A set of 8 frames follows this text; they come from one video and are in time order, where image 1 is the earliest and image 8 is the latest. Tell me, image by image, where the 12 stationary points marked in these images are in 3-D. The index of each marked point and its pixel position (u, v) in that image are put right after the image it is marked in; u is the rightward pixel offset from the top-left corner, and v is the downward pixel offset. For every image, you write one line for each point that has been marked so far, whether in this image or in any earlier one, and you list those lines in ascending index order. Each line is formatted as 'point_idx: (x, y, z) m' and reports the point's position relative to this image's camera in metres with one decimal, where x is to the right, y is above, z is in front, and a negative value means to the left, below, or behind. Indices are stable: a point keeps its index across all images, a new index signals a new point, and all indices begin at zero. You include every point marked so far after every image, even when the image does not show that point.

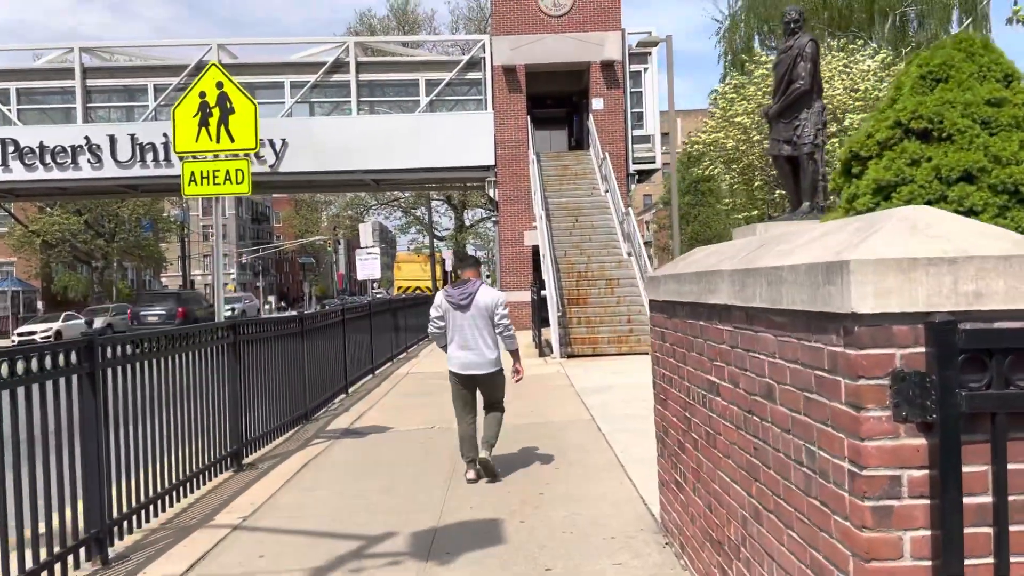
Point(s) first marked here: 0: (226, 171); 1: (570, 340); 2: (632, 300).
0: (-2.5, +1.0, +7.3) m
1: (+1.1, -1.0, +15.8) m
2: (+2.4, -0.2, +16.9) m
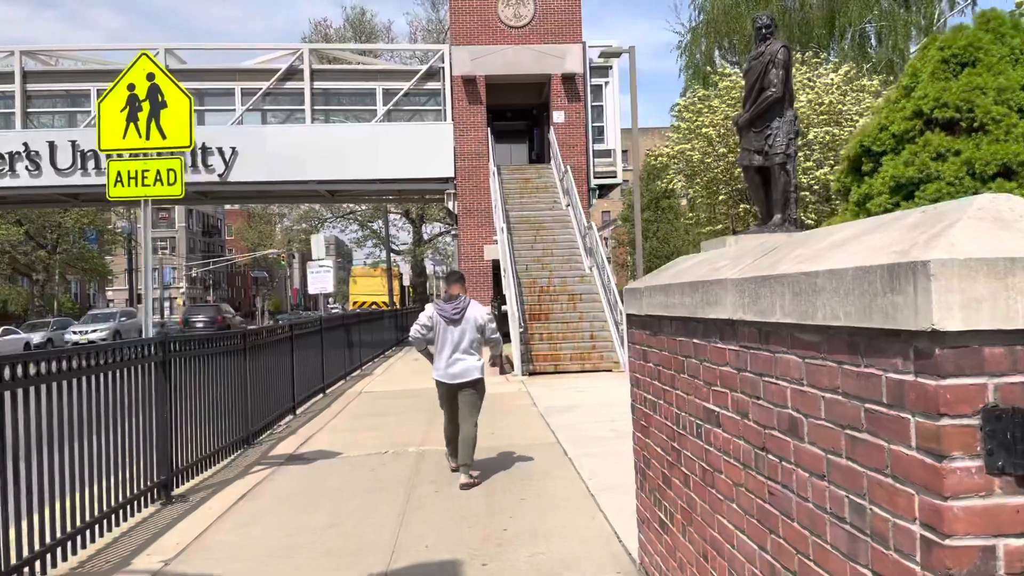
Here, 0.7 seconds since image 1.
0: (-2.8, +0.9, +6.6) m
1: (+0.3, -1.3, +15.3) m
2: (+1.6, -0.5, +16.5) m
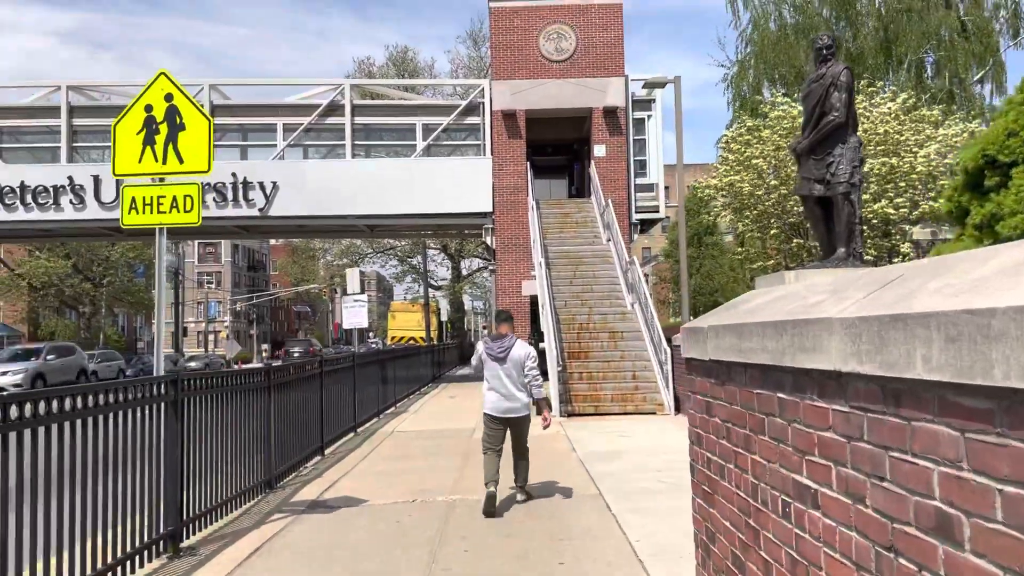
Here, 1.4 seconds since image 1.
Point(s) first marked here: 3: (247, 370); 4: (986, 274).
0: (-2.5, +0.7, +6.2) m
1: (+1.0, -1.9, +14.6) m
2: (+2.4, -1.3, +15.7) m
3: (-2.6, -0.8, +8.2) m
4: (+1.0, 0.0, +1.7) m
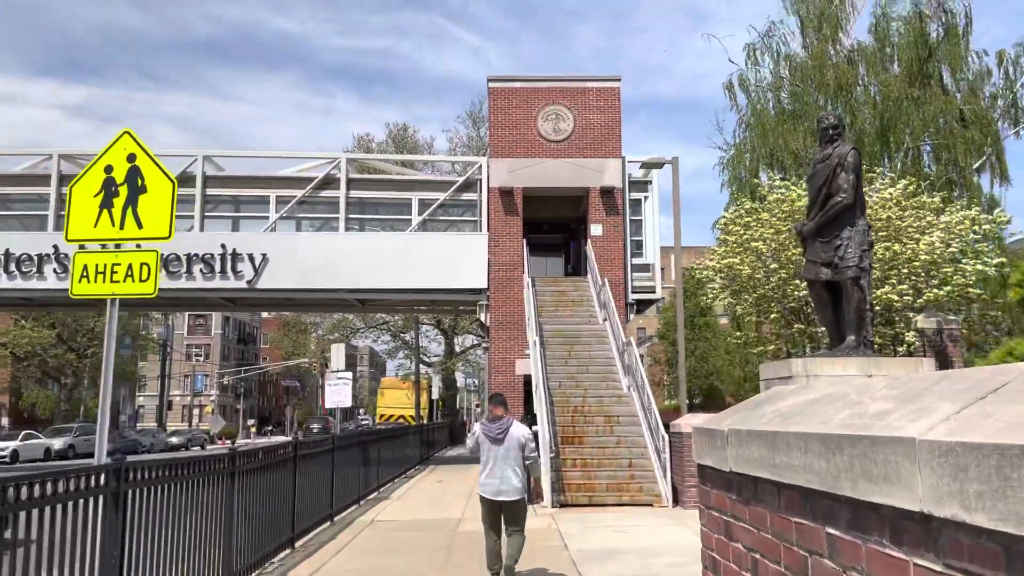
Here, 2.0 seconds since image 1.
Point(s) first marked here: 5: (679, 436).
0: (-2.6, +0.1, +5.6) m
1: (+0.8, -3.3, +13.8) m
2: (+2.2, -2.8, +15.0) m
3: (-2.7, -1.5, +7.5) m
4: (+0.9, -0.1, +1.2) m
5: (+2.6, -2.4, +13.4) m
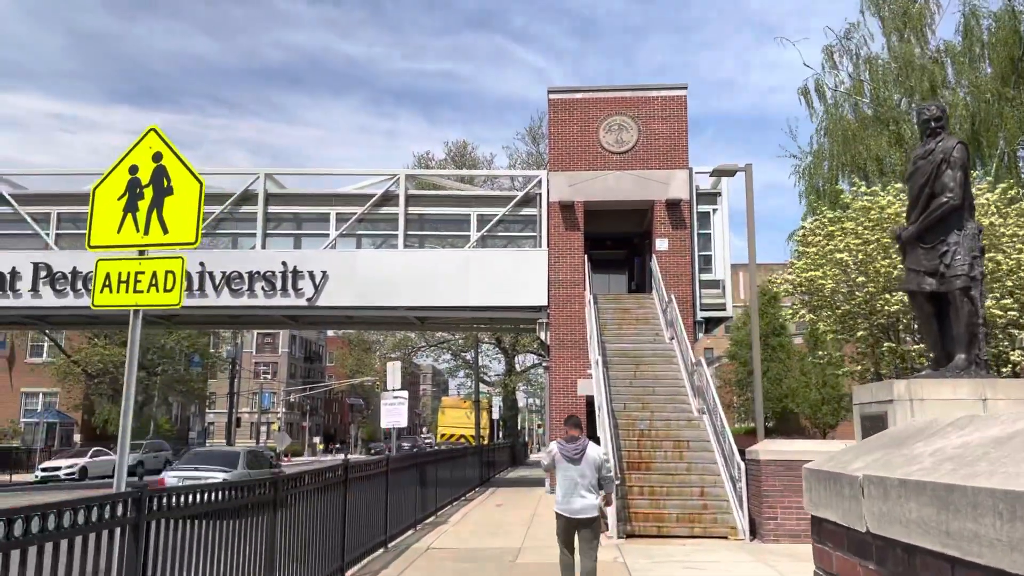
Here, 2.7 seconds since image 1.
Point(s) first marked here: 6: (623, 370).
0: (-2.2, +0.1, +5.1) m
1: (+1.8, -3.5, +13.0) m
2: (+3.2, -3.0, +14.1) m
3: (-2.2, -1.6, +7.0) m
4: (+1.0, -0.1, +0.4) m
5: (+3.6, -2.6, +12.4) m
6: (+2.4, -1.8, +18.1) m
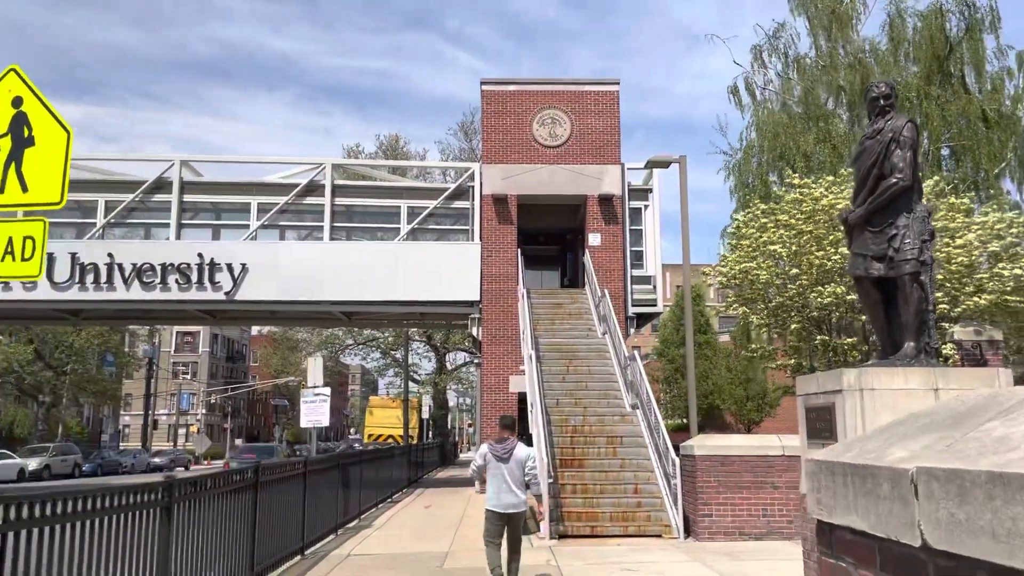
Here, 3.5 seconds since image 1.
0: (-2.6, +0.2, +4.3) m
1: (+0.7, -3.4, +12.5) m
2: (+2.1, -2.9, +13.7) m
3: (-2.8, -1.5, +6.1) m
4: (+0.9, 0.0, -0.1) m
5: (+2.6, -2.5, +12.0) m
6: (+0.9, -1.6, +17.7) m
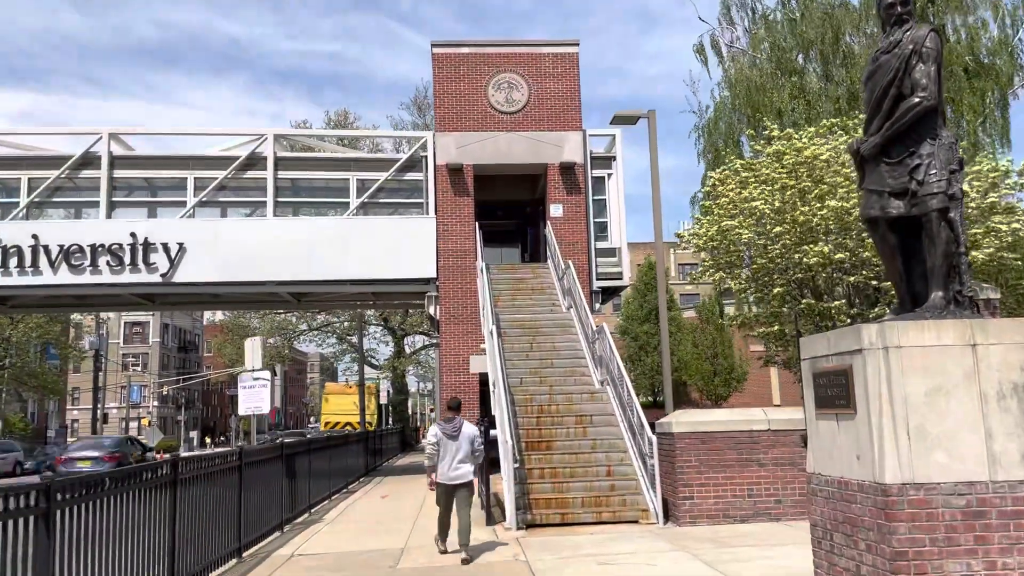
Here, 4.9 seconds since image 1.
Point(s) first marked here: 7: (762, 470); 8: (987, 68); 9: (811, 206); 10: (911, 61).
0: (-2.8, +0.5, +3.0) m
1: (+0.2, -2.9, +11.3) m
2: (+1.5, -2.4, +12.6) m
3: (-3.0, -1.2, +4.8) m
4: (+1.0, +0.3, -1.2) m
5: (+2.0, -2.0, +11.0) m
6: (+0.1, -1.1, +16.5) m
7: (+3.2, -2.3, +10.8) m
8: (+10.3, +4.7, +18.6) m
9: (+6.3, +1.6, +18.5) m
10: (+2.8, +1.6, +5.8) m
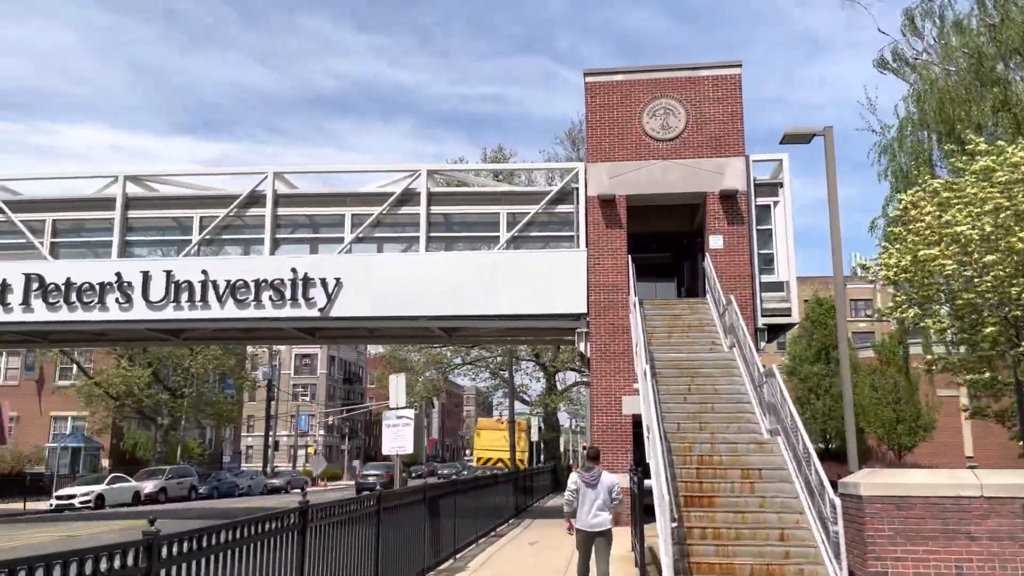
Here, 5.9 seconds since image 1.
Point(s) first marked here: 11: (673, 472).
0: (-2.3, +0.4, +2.6) m
1: (+2.1, -3.4, +10.1) m
2: (+3.6, -2.9, +11.1) m
3: (-2.2, -1.4, +4.4) m
4: (+0.6, +0.4, -2.3) m
5: (+3.9, -2.4, +9.5) m
6: (+3.0, -1.7, +15.3) m
7: (+5.0, -2.8, +9.0) m
8: (+13.4, +3.9, +15.6) m
9: (+9.5, +0.8, +16.2) m
10: (+3.6, +1.4, +4.3) m
11: (+2.3, -2.7, +12.0) m
